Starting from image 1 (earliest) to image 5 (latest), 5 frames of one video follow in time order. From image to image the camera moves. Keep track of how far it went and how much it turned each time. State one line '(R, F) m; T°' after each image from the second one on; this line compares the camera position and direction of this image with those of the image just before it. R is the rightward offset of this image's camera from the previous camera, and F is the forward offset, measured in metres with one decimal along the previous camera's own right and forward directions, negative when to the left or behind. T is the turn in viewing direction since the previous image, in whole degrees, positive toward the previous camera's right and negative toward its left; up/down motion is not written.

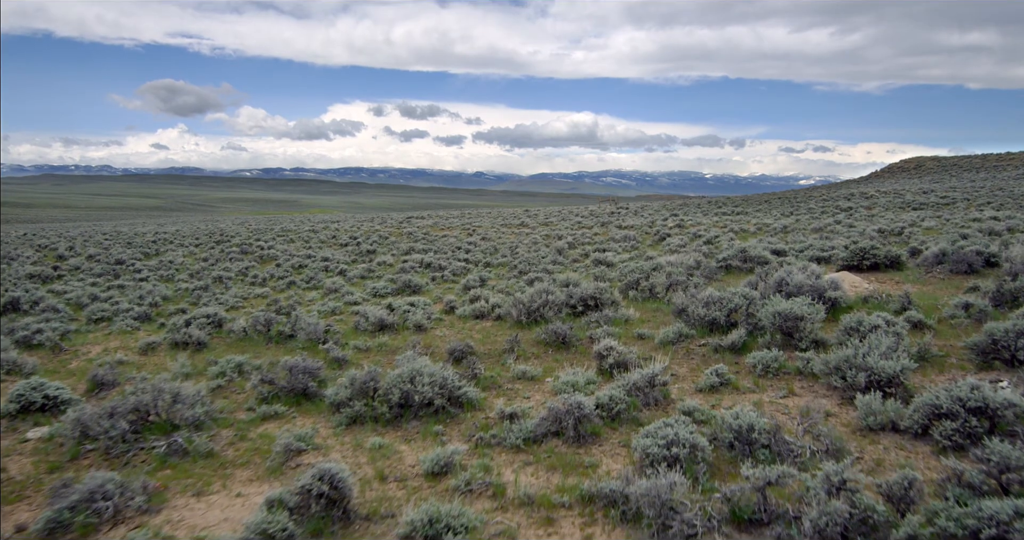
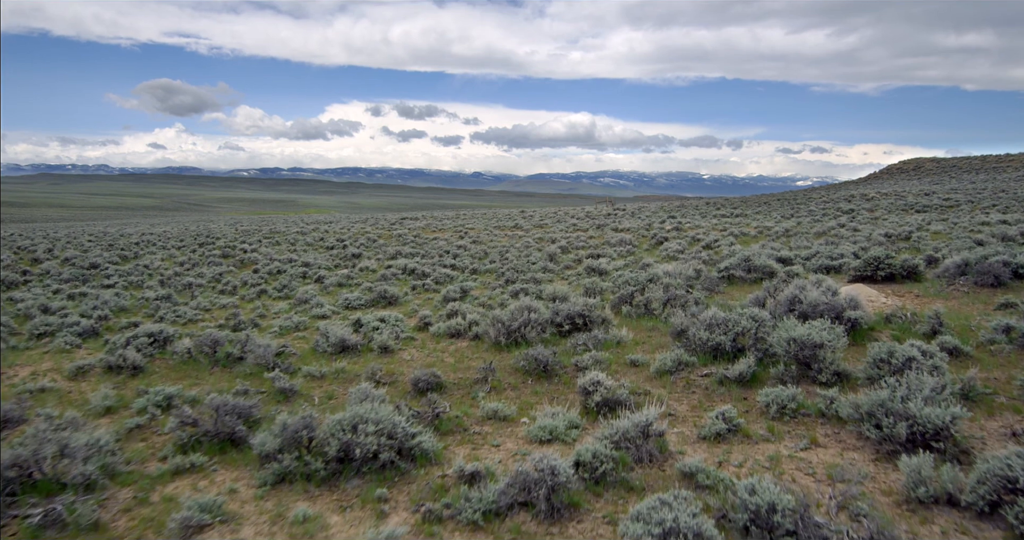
(+0.2, +1.2) m; 0°
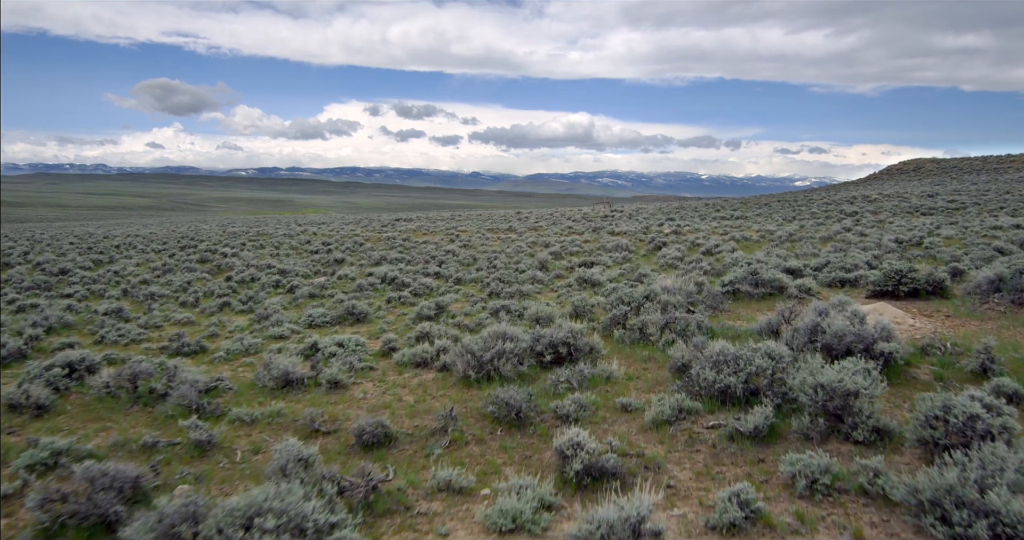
(+0.3, +1.3) m; 0°
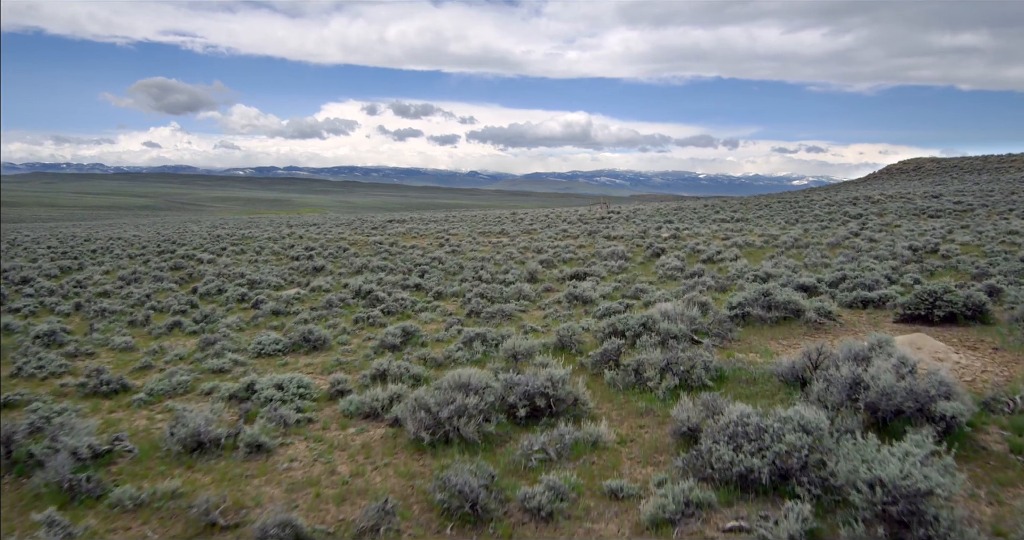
(+0.3, +1.5) m; 0°
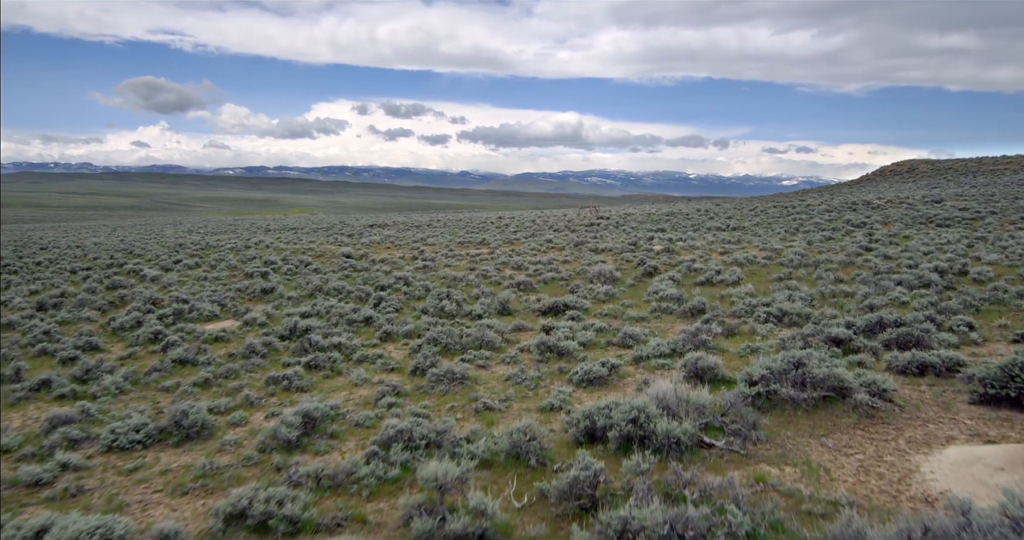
(+0.5, +2.8) m; +1°
